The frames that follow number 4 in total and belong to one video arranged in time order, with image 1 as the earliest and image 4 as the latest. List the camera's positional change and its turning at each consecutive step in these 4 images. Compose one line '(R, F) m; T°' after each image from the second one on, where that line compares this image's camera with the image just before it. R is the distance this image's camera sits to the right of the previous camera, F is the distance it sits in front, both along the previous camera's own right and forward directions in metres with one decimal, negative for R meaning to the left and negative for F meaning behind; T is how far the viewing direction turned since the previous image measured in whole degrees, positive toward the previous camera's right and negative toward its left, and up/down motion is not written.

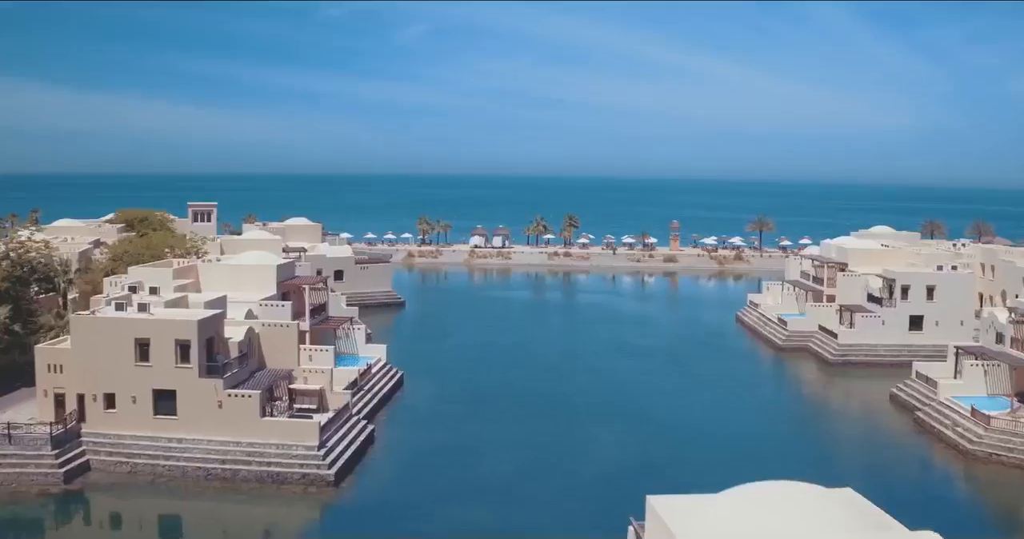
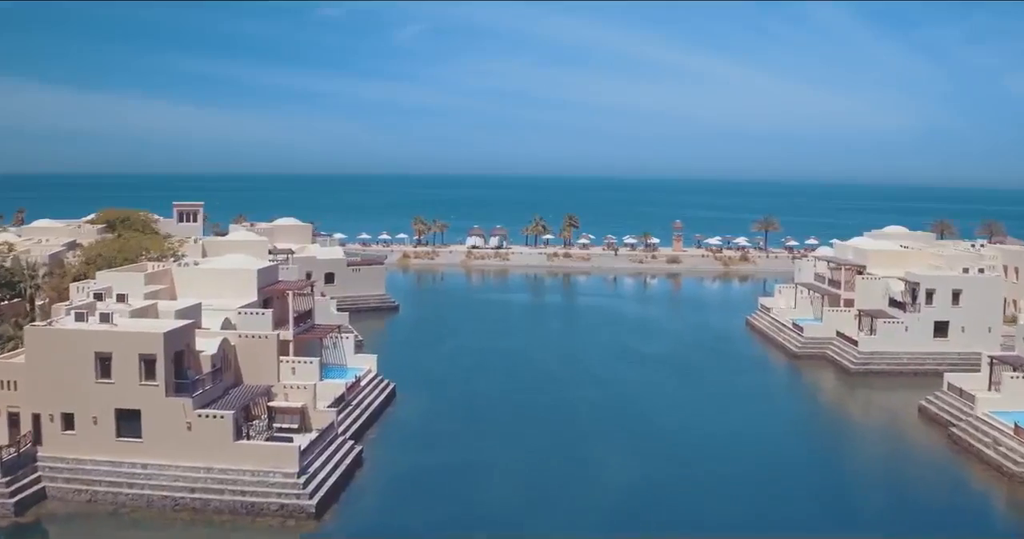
(-0.1, +2.2) m; 0°
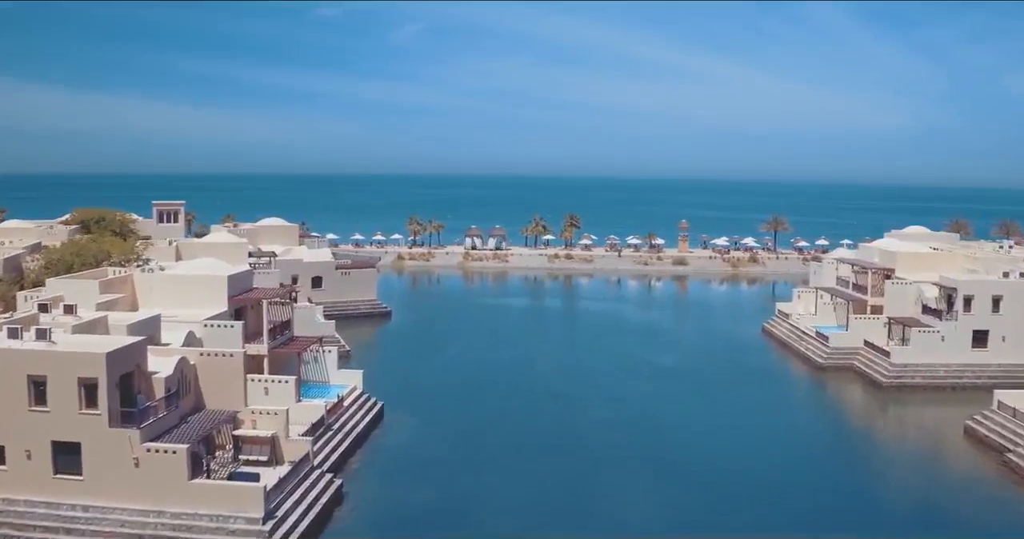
(-0.1, +2.9) m; 0°
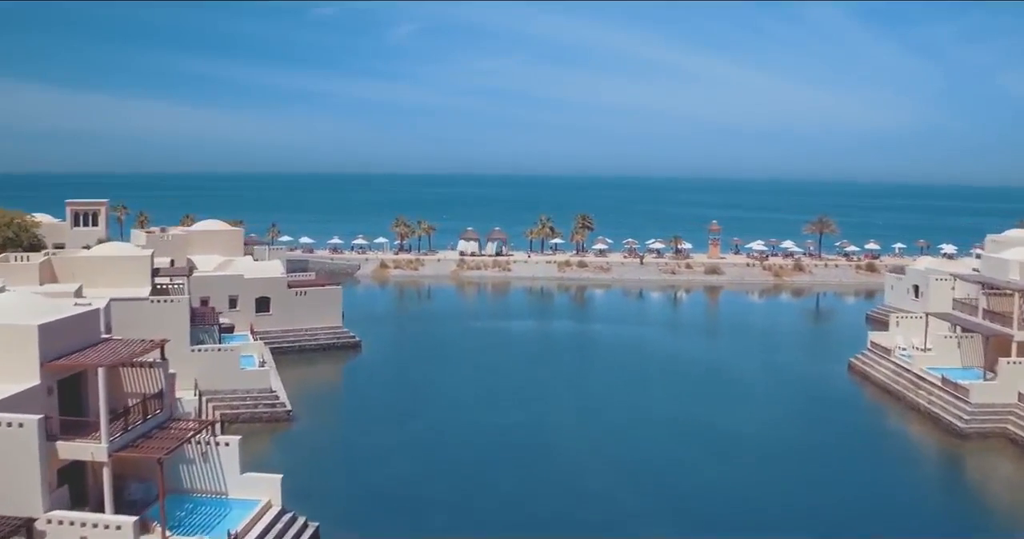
(-0.3, +10.1) m; 0°
